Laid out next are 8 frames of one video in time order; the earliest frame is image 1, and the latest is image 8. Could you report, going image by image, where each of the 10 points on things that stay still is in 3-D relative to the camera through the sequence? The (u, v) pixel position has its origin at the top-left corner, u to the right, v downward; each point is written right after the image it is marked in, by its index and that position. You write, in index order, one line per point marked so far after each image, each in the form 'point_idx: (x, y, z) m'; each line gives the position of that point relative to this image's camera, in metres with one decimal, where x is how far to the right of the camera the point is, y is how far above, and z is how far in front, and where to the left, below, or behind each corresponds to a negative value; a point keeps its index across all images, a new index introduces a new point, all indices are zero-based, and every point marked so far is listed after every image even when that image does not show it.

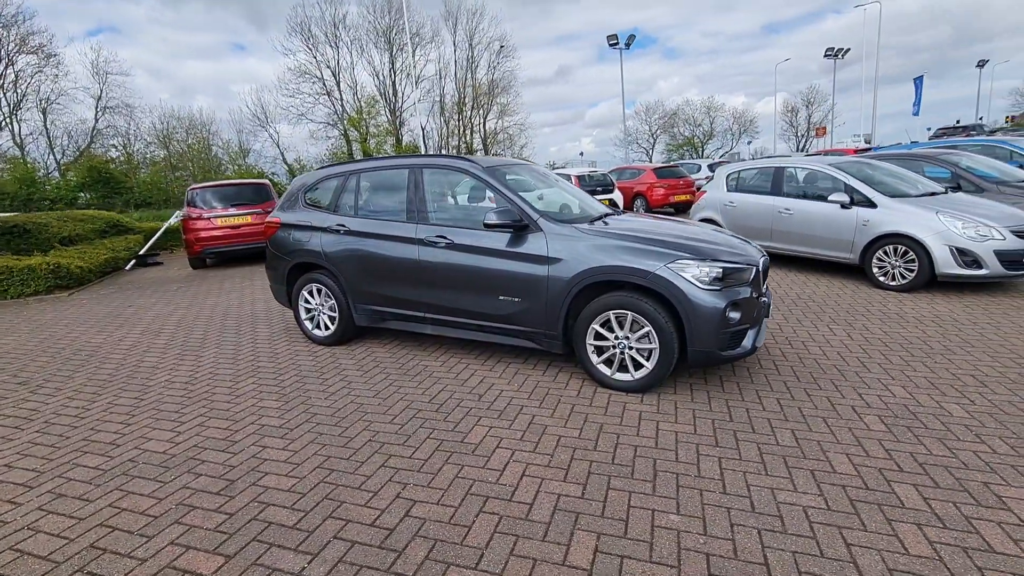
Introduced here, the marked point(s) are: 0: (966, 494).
0: (+2.4, -1.1, +2.6) m
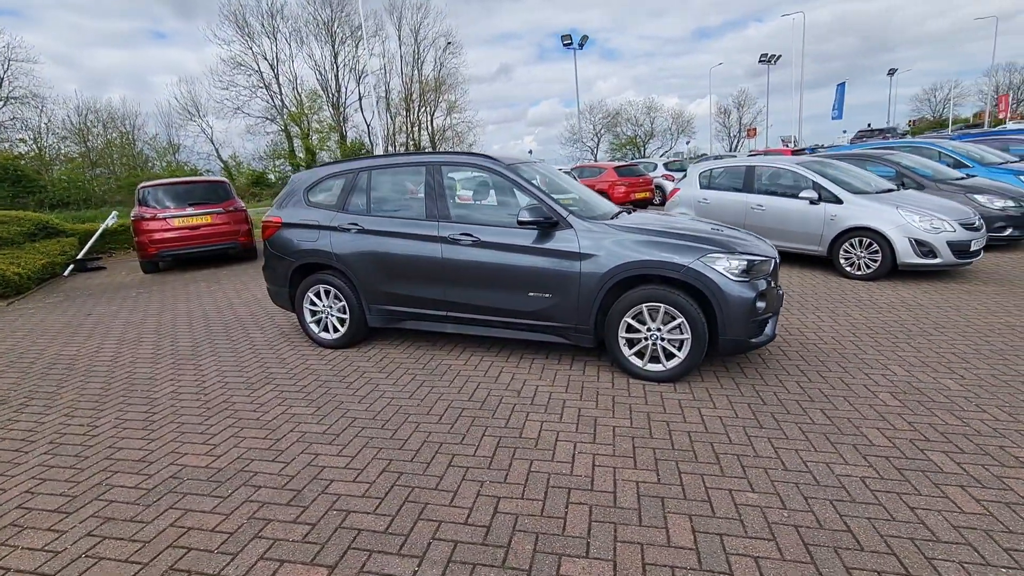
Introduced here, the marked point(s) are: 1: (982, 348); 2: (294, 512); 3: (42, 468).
0: (+2.8, -1.0, +2.9) m
1: (+4.3, -0.6, +4.6) m
2: (-1.1, -1.2, +2.6) m
3: (-2.9, -1.1, +3.1) m
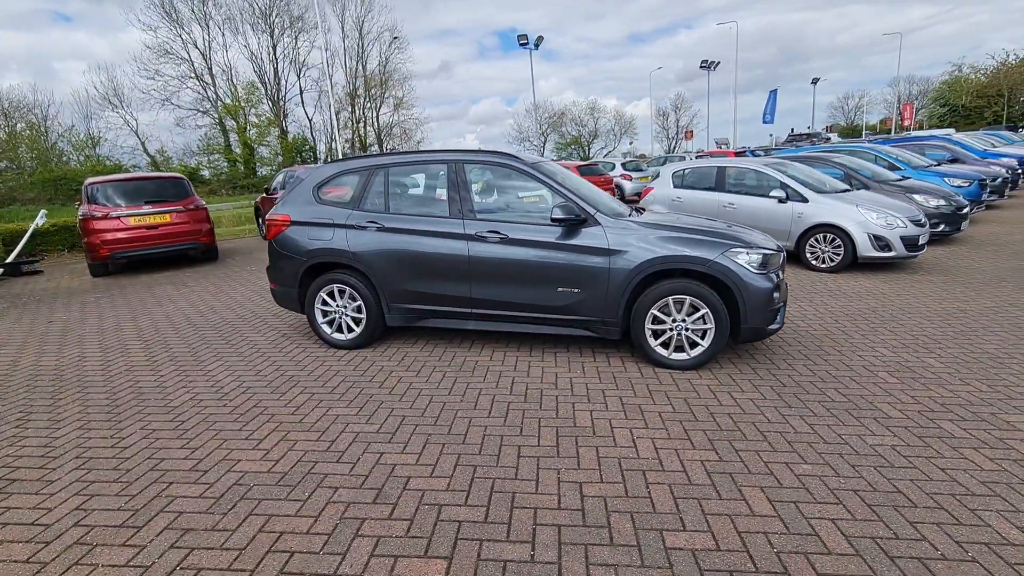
0: (+3.2, -0.9, +3.4) m
1: (+4.5, -0.4, +5.2) m
2: (-0.6, -1.1, +2.6) m
3: (-2.5, -1.1, +2.9) m
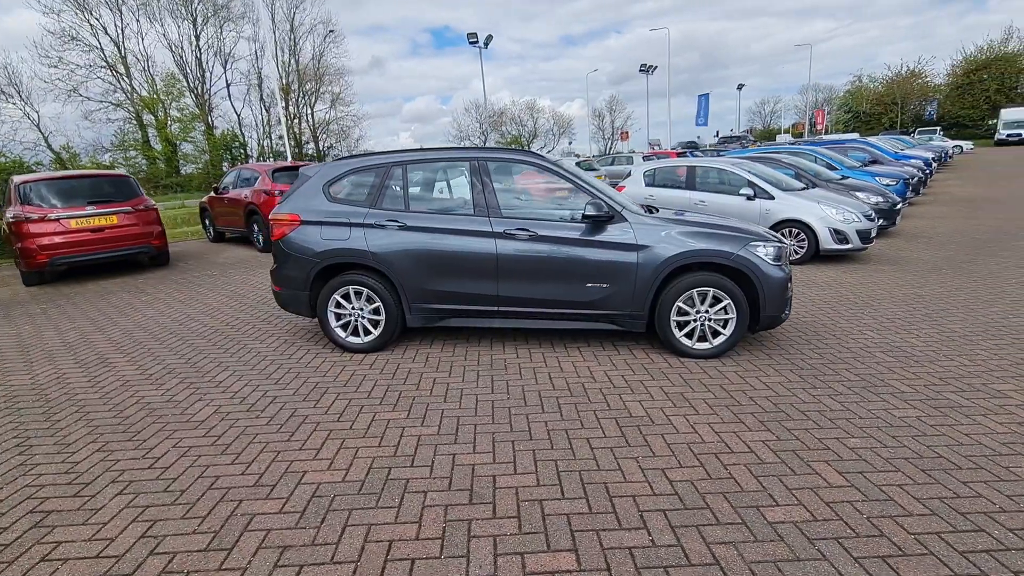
0: (+3.6, -0.8, +3.8) m
1: (+4.7, -0.3, +5.8) m
2: (-0.1, -1.1, +2.6) m
3: (-2.0, -1.2, +2.6) m
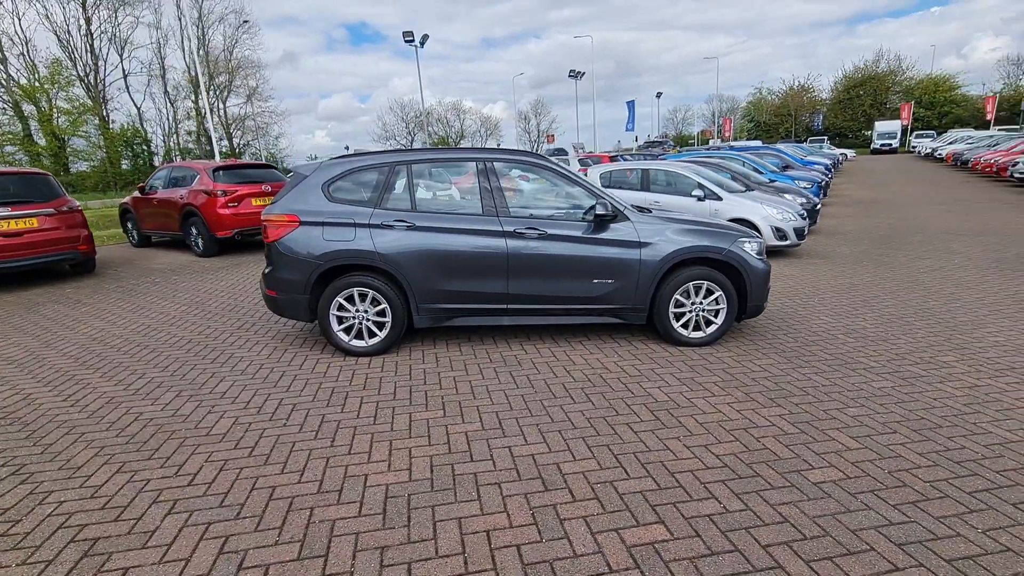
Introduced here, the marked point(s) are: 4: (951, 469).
0: (+3.8, -0.7, +4.5) m
1: (+4.5, -0.2, +6.6) m
2: (+0.3, -1.1, +2.7) m
3: (-1.6, -1.2, +2.5) m
4: (+2.6, -1.1, +2.9) m
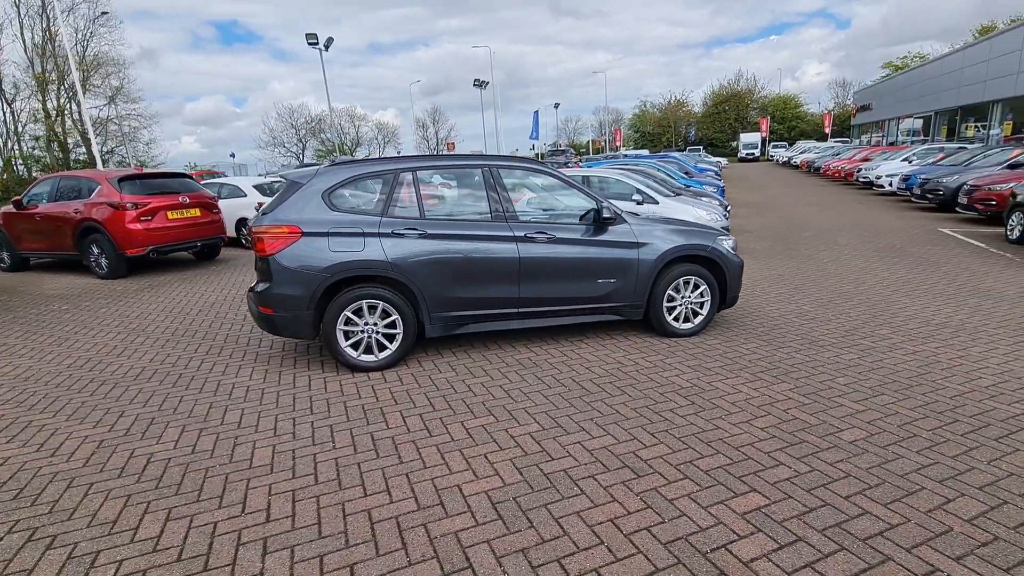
0: (+3.9, -0.5, +5.3) m
1: (+4.2, 0.0, +7.5) m
2: (+0.8, -1.1, +2.9) m
3: (-0.9, -1.3, +2.3) m
4: (+3.0, -0.9, +3.5) m
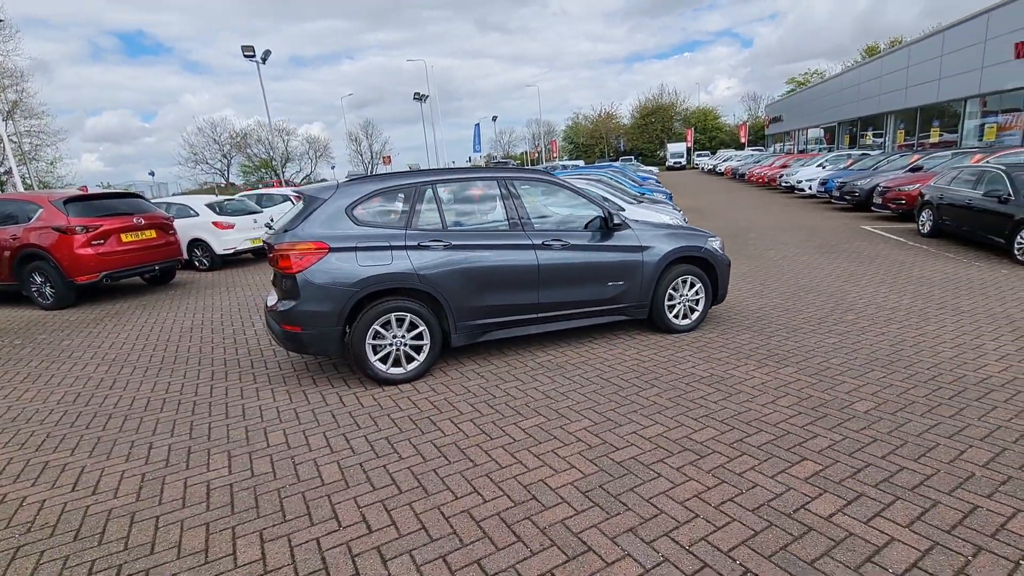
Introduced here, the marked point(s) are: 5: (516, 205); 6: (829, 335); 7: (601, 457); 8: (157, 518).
0: (+4.0, -0.4, +6.0) m
1: (+4.0, +0.1, +8.2) m
2: (+1.3, -1.1, +3.1) m
3: (-0.4, -1.3, +2.4) m
4: (+3.4, -0.8, +4.1) m
5: (0.0, +0.8, +5.0) m
6: (+3.5, -0.5, +5.5) m
7: (+0.6, -1.1, +3.2) m
8: (-2.0, -1.3, +2.8) m
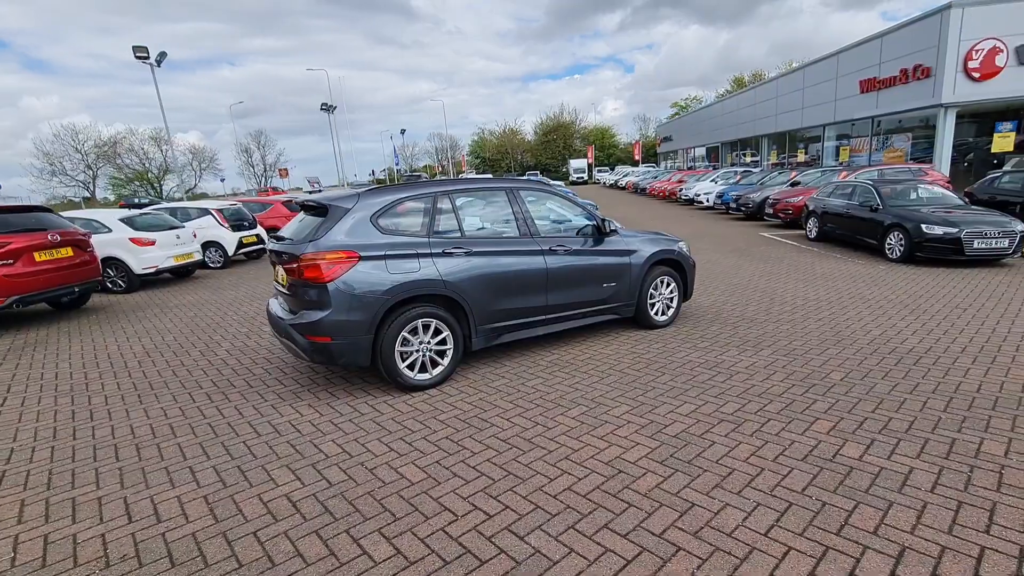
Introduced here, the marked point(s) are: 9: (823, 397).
0: (+3.9, -0.3, +7.0) m
1: (+3.4, +0.1, +9.2) m
2: (+1.8, -1.0, +3.7) m
3: (+0.3, -1.3, +2.6) m
4: (+3.6, -0.7, +5.0) m
5: (+0.1, +0.8, +5.3) m
6: (+3.5, -0.5, +6.4) m
7: (+1.0, -1.1, +3.6) m
8: (-1.4, -1.4, +2.7) m
9: (+2.5, -0.9, +4.1) m
